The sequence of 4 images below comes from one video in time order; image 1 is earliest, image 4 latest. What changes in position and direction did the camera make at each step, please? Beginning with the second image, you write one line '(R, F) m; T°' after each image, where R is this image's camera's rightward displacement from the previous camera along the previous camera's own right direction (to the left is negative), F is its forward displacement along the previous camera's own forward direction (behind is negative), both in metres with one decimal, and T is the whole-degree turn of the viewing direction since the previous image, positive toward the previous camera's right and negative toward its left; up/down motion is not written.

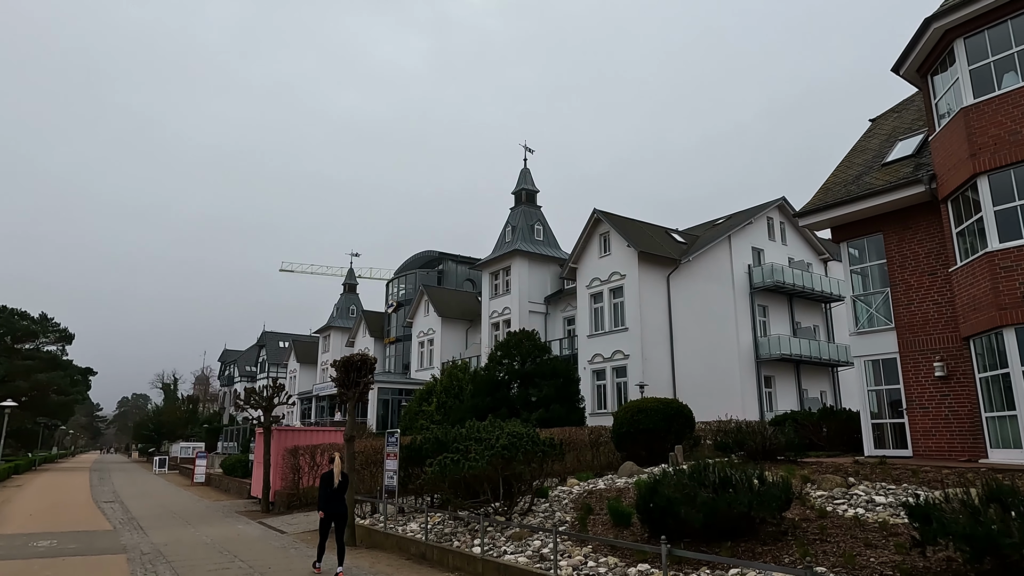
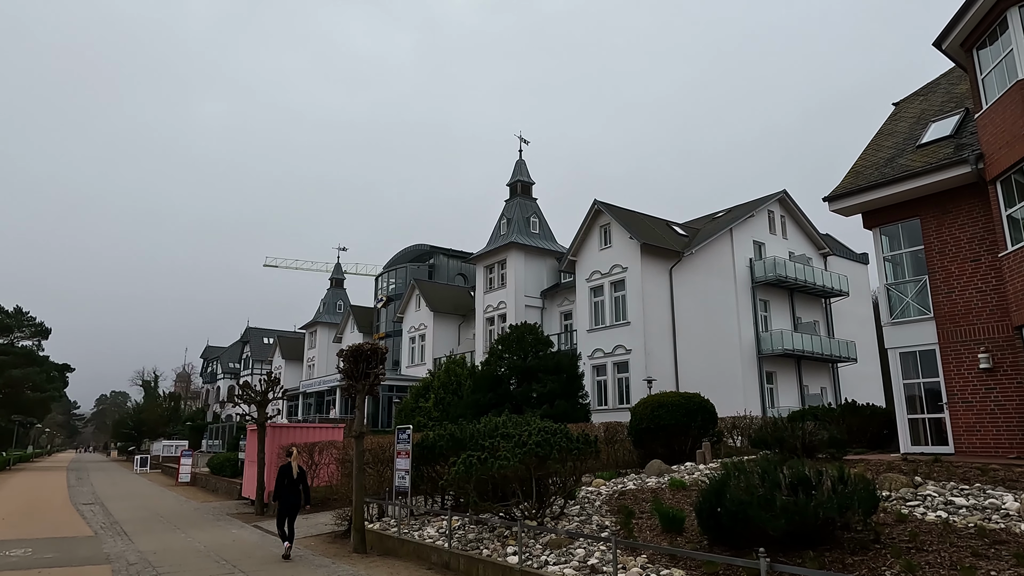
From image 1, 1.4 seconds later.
(-0.7, +1.0) m; +1°
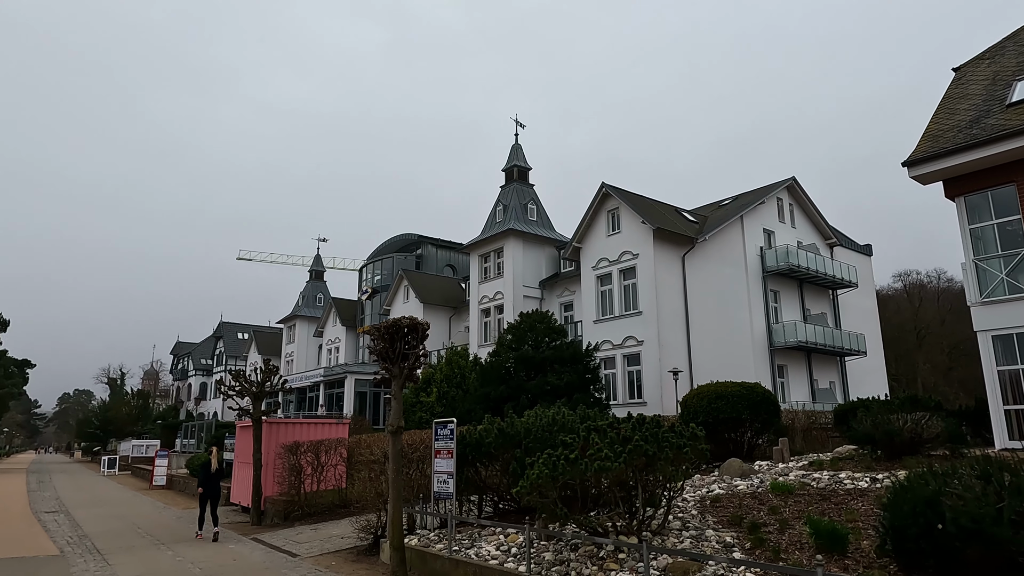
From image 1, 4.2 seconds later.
(-1.3, +2.1) m; +2°
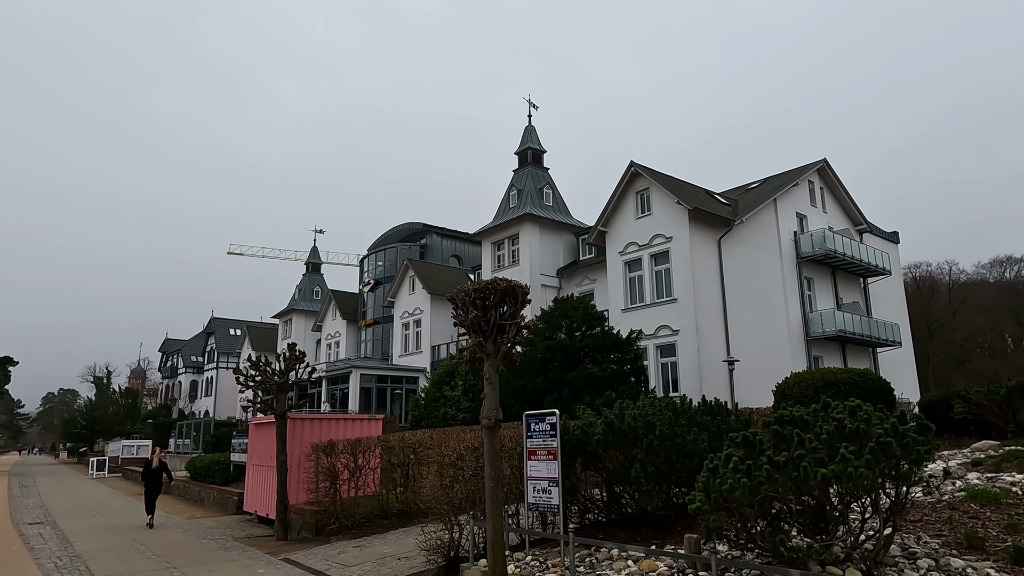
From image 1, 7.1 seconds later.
(-1.5, +2.2) m; +1°
